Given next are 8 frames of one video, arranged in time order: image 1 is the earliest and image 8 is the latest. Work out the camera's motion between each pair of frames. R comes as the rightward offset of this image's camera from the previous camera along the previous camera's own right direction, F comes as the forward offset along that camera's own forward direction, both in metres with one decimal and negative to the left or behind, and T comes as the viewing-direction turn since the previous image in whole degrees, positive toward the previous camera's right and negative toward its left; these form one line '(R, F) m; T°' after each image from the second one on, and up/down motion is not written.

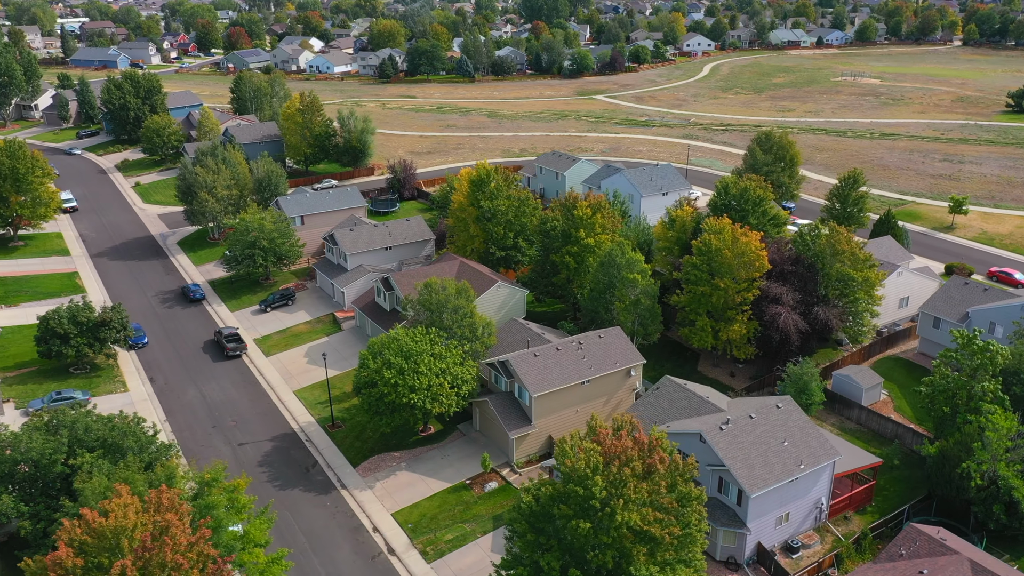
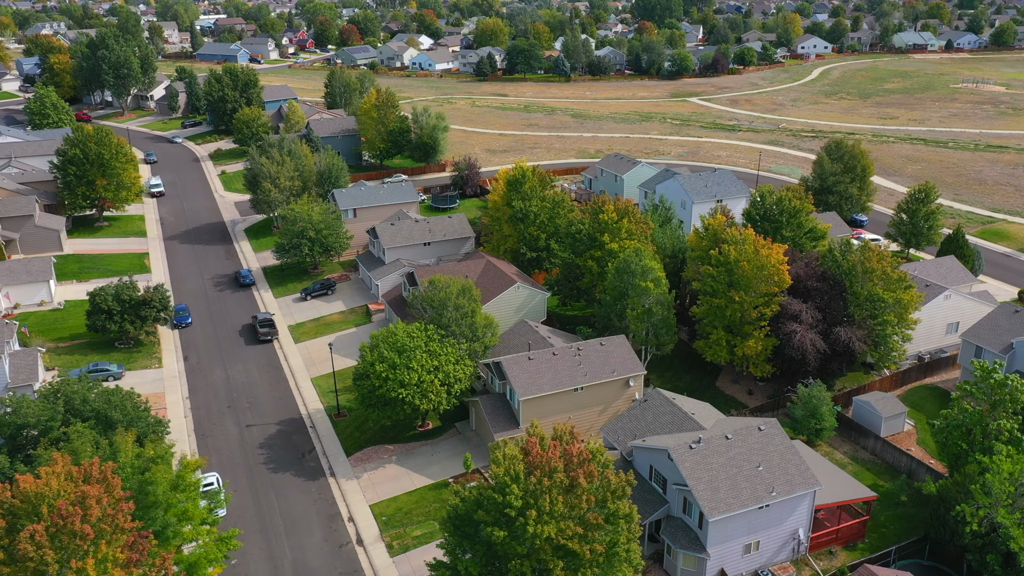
(+5.7, +0.6) m; -8°
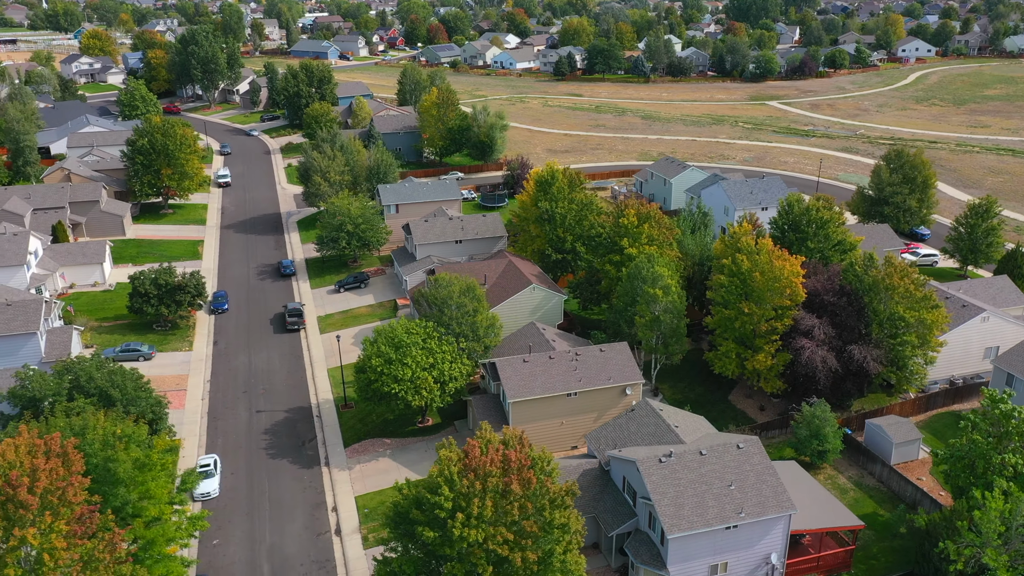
(+4.6, +0.4) m; -6°
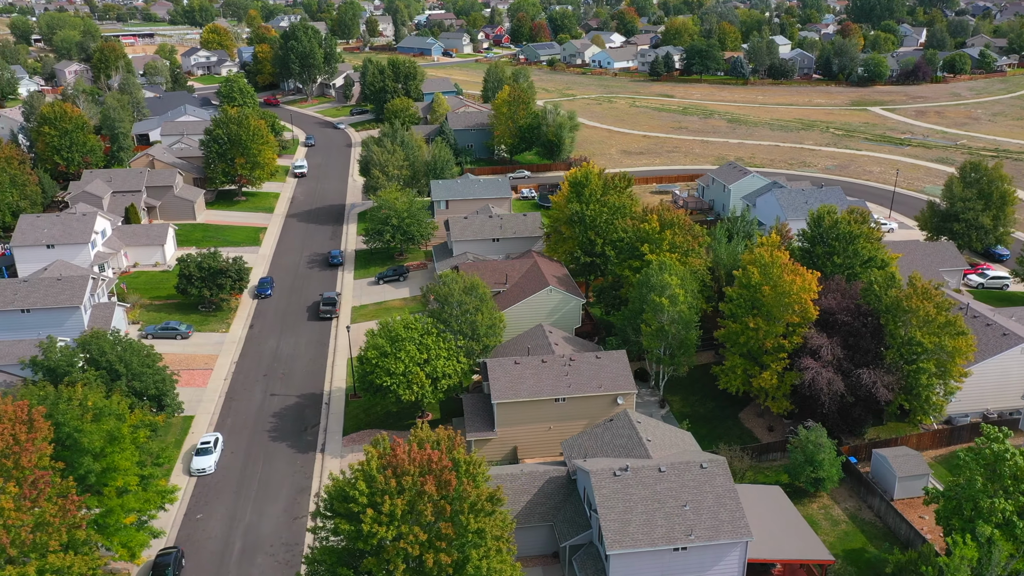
(+5.6, +0.6) m; -8°
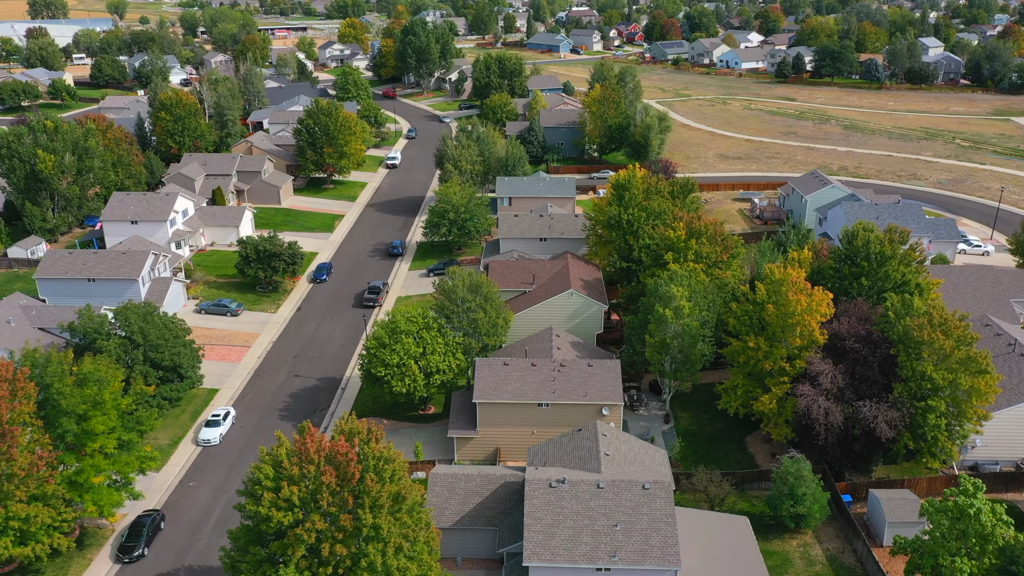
(+6.9, +0.9) m; -10°
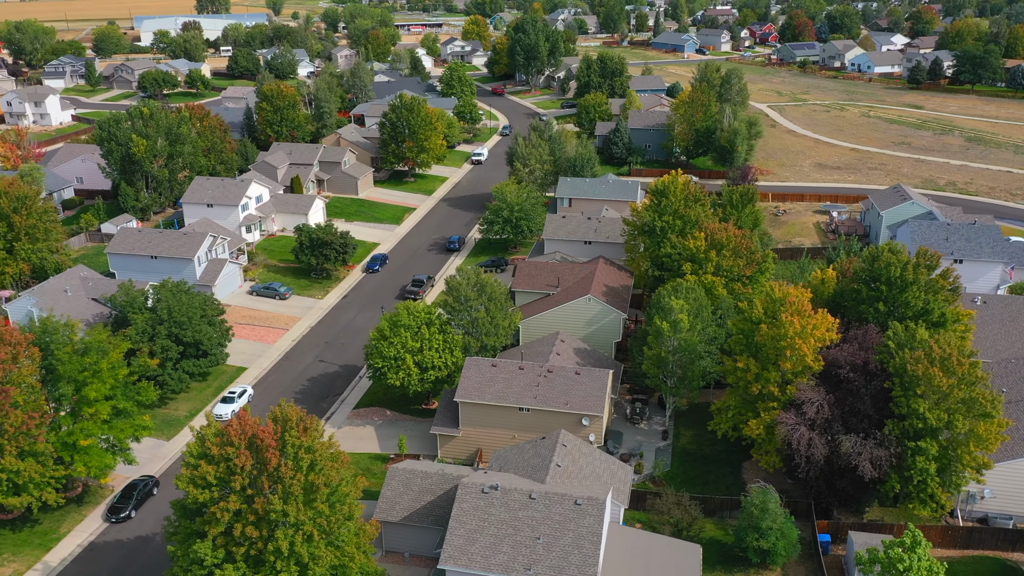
(+6.7, +0.8) m; -9°
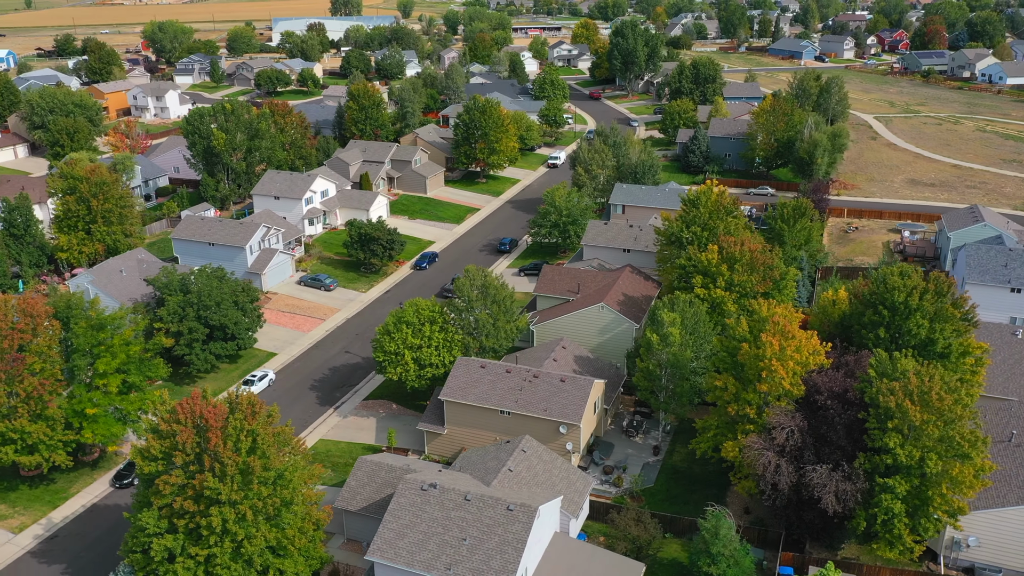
(+6.1, +0.3) m; -8°
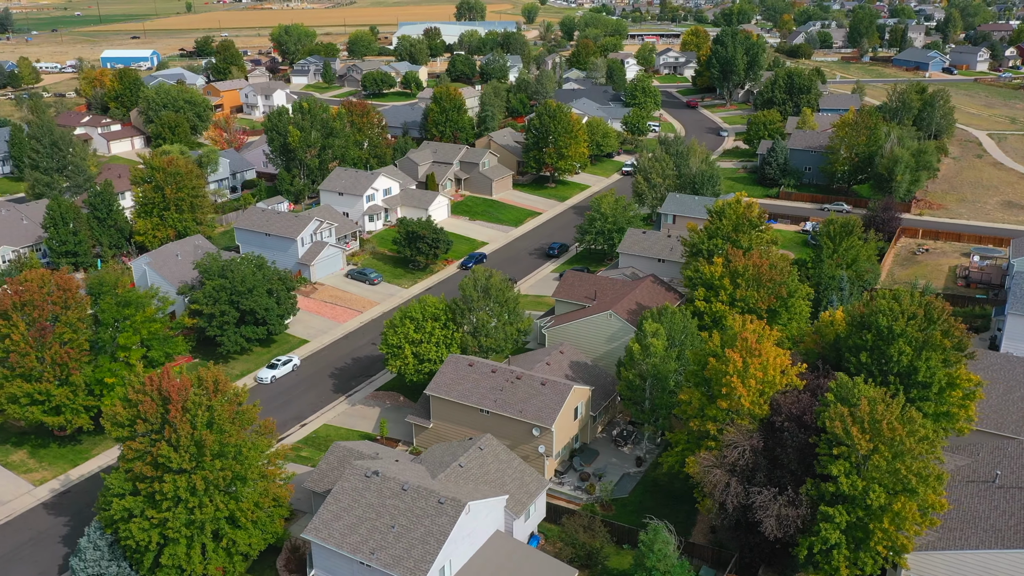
(+6.3, -0.1) m; -8°
